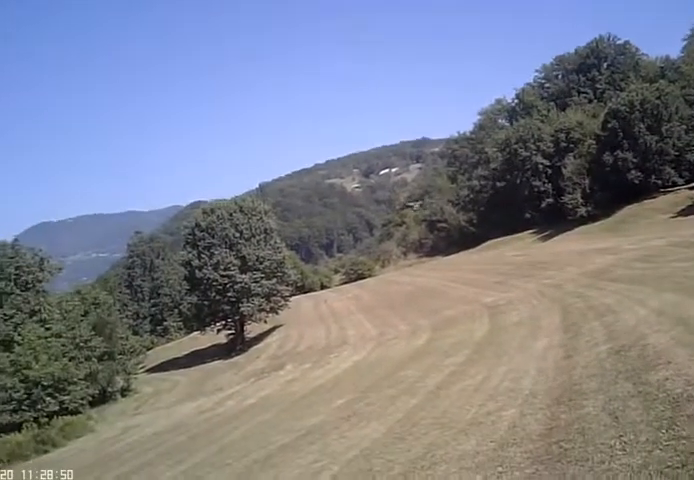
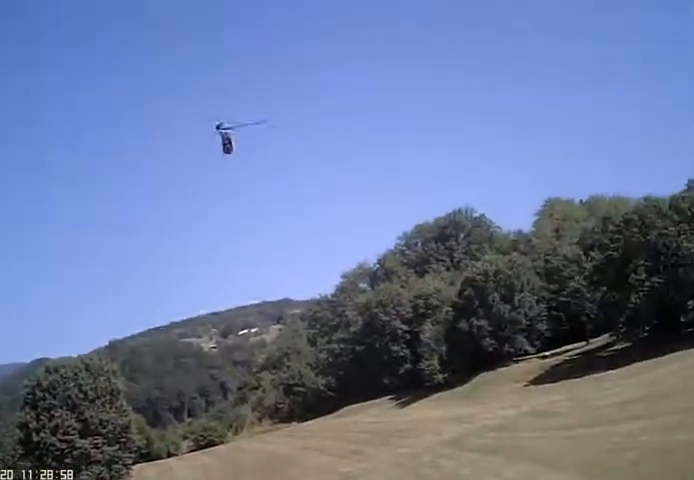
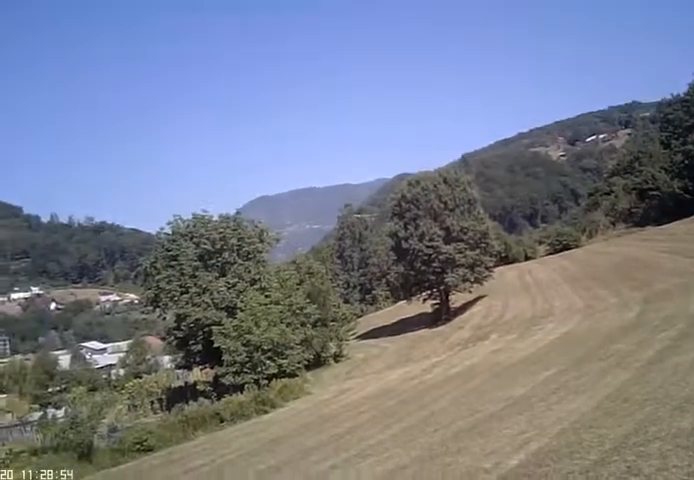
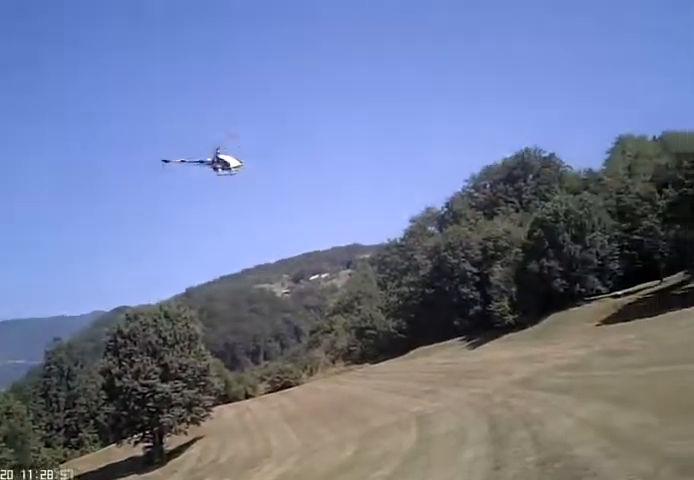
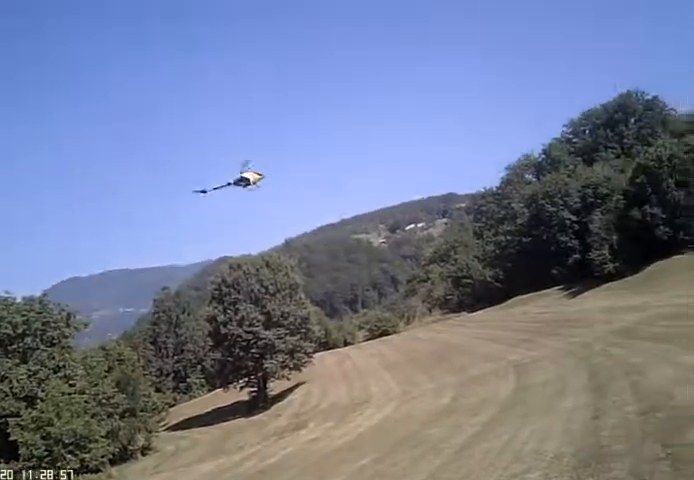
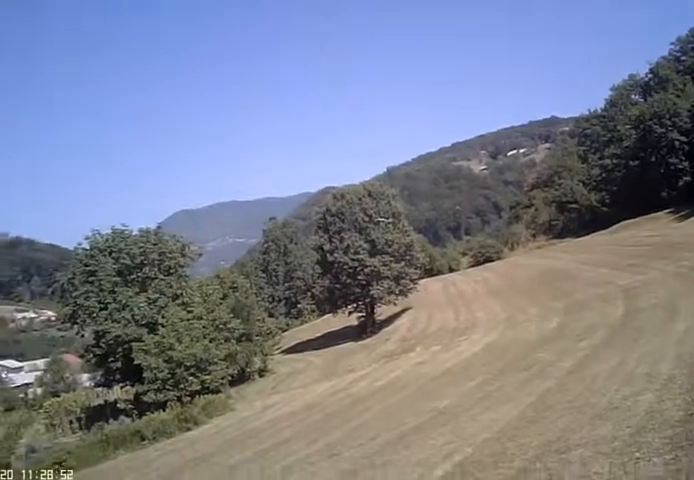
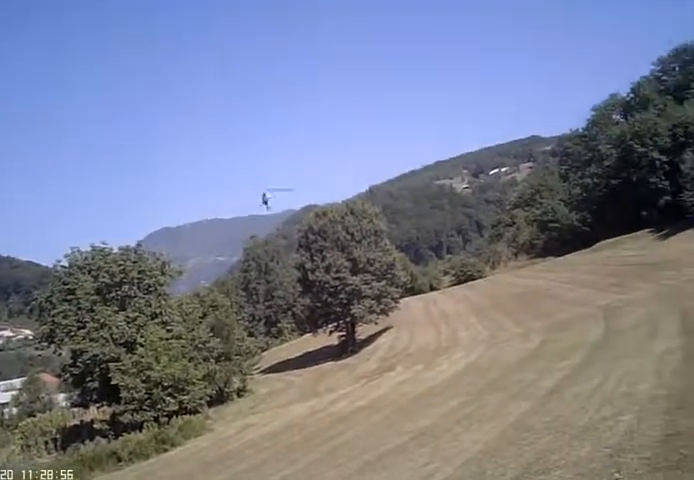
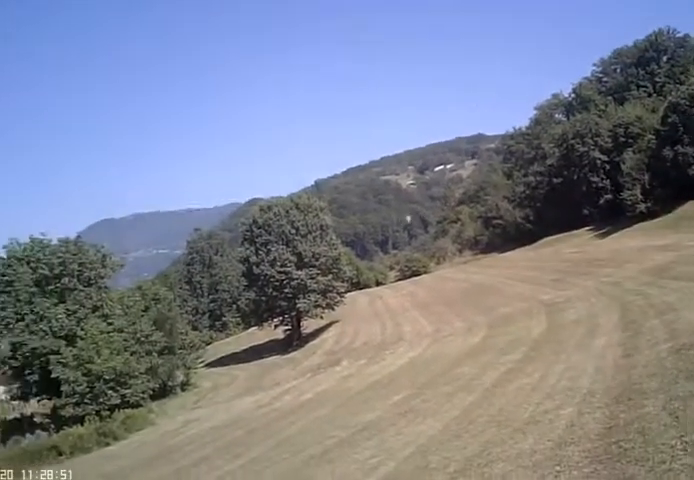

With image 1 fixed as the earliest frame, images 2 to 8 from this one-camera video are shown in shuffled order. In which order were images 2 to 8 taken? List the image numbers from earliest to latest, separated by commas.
8, 6, 3, 7, 5, 4, 2
